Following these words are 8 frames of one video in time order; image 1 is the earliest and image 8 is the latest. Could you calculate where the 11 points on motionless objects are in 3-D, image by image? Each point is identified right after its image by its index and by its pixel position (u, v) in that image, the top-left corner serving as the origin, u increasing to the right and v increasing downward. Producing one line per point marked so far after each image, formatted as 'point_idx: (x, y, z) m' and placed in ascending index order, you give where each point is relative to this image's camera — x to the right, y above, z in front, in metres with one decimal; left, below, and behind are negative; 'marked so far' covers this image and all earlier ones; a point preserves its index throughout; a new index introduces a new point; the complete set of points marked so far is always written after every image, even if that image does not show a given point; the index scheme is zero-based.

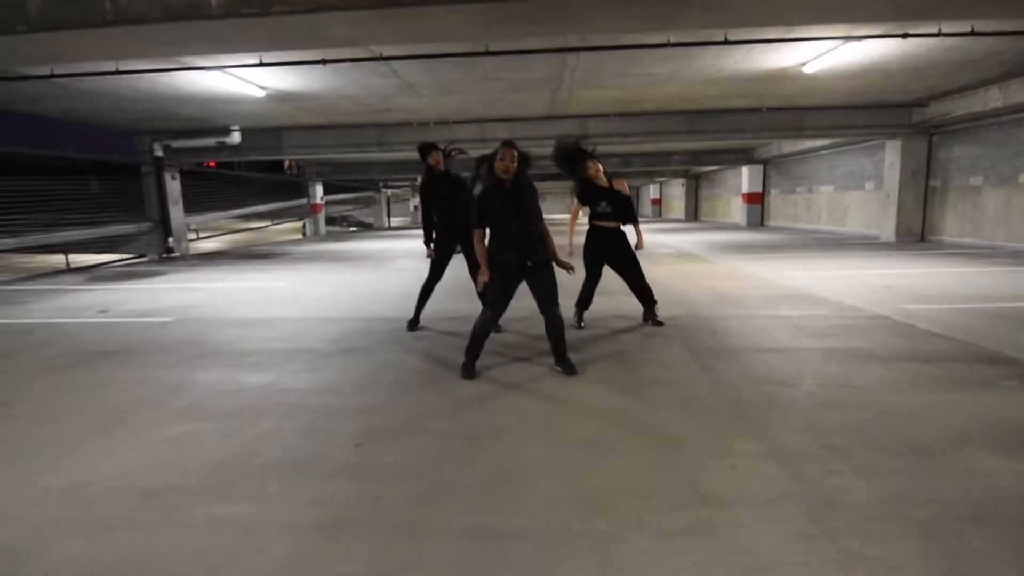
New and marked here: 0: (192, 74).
0: (-5.0, +3.3, +8.5) m
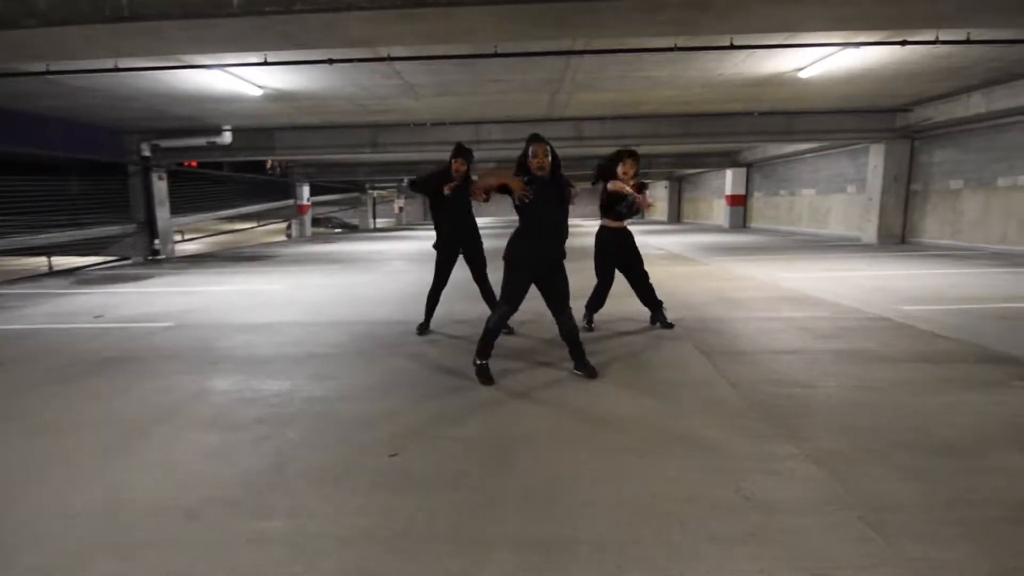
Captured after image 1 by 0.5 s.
0: (-5.0, +3.3, +8.3) m
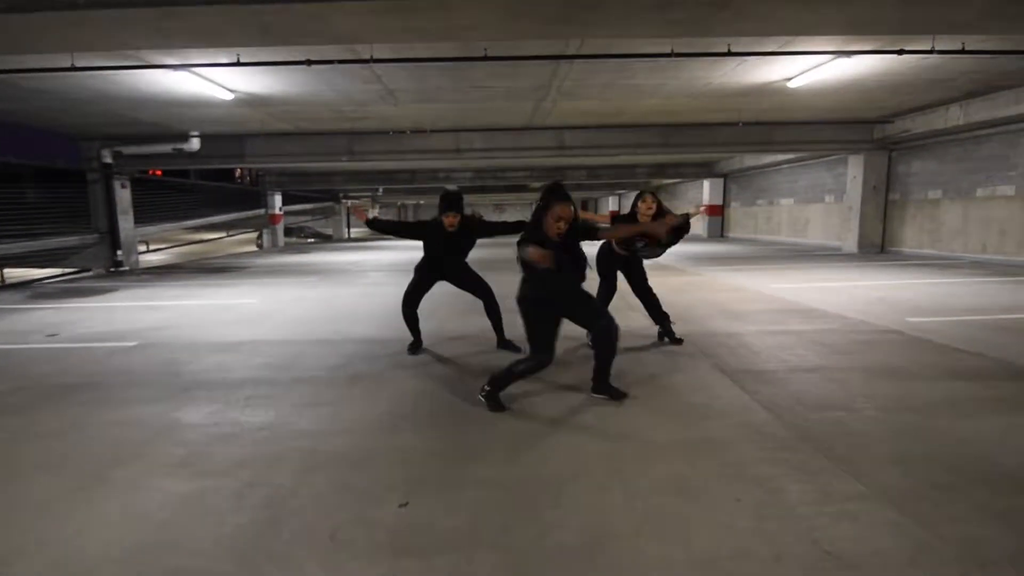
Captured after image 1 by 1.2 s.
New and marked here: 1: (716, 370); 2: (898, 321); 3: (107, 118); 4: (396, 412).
0: (-5.1, +3.1, +7.7) m
1: (+1.6, -0.7, +4.3) m
2: (+4.5, -0.4, +6.3) m
3: (-8.3, +3.5, +11.1) m
4: (-0.8, -0.8, +3.6) m
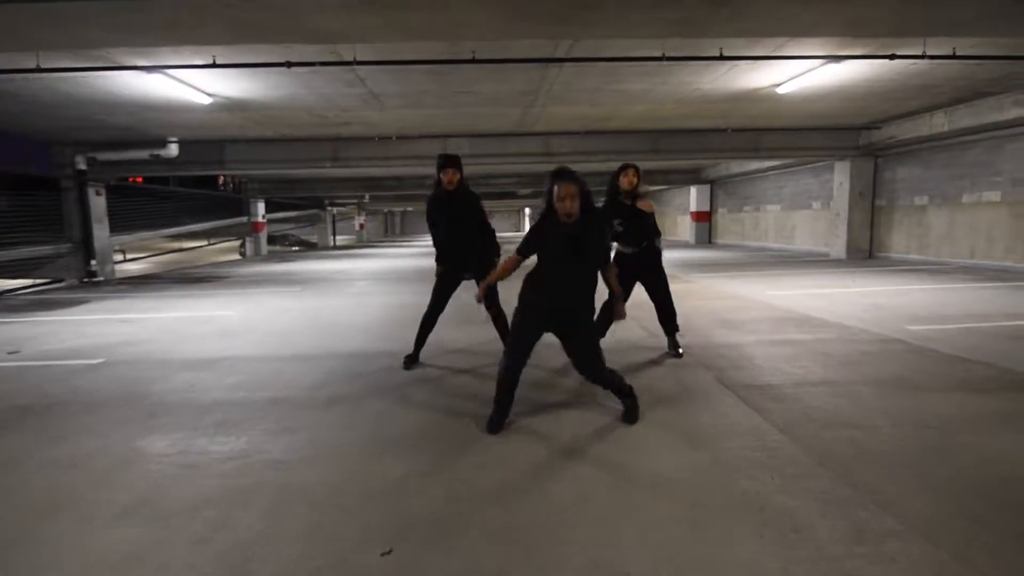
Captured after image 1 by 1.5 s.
0: (-5.3, +2.9, +7.4) m
1: (+1.6, -0.7, +4.1) m
2: (+4.4, -0.5, +6.2) m
3: (-8.5, +3.3, +10.6) m
4: (-0.8, -0.9, +3.3) m
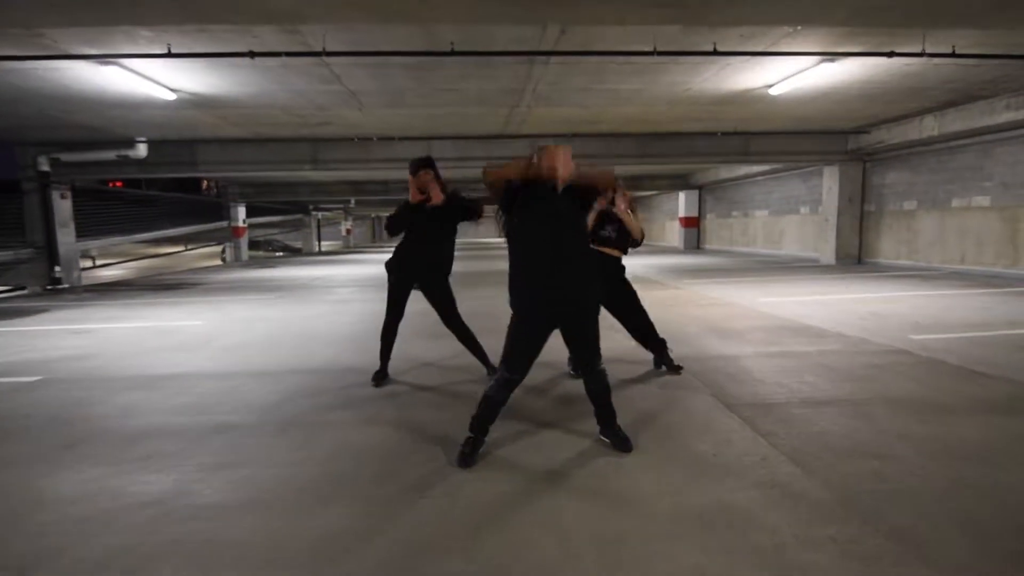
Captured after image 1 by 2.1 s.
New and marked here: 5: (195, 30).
0: (-5.5, +2.8, +6.9) m
1: (+1.4, -0.8, +3.7) m
2: (+4.2, -0.6, +5.8) m
3: (-8.8, +3.1, +10.1) m
4: (-1.0, -1.0, +2.9) m
5: (-3.4, +2.7, +5.8) m
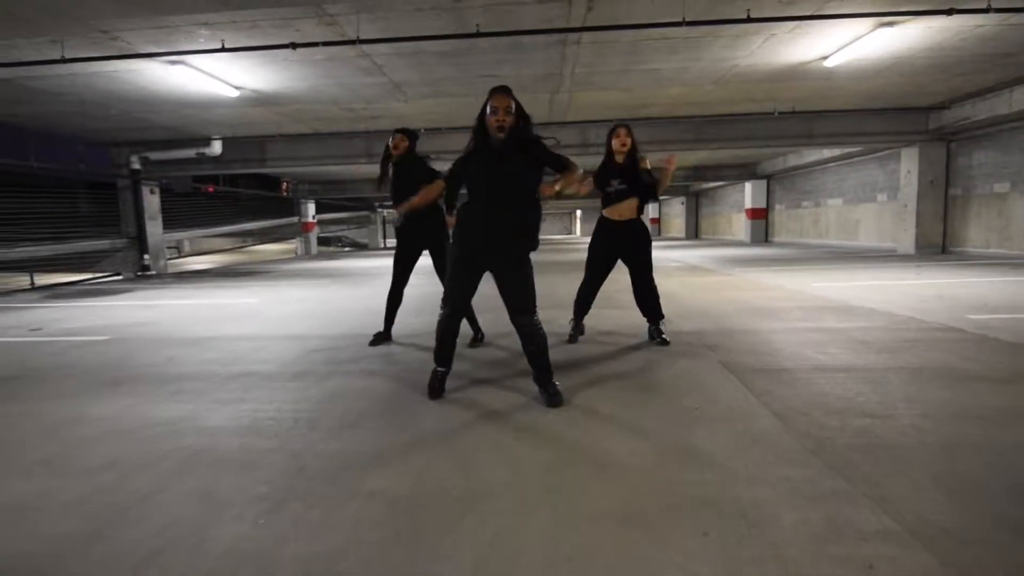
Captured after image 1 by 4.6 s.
0: (-5.1, +3.1, +7.6) m
1: (+1.4, -0.5, +3.6) m
2: (+4.4, -0.3, +5.4) m
3: (-8.0, +3.4, +11.2) m
4: (-1.1, -0.7, +3.1) m
5: (-3.1, +3.0, +6.3) m
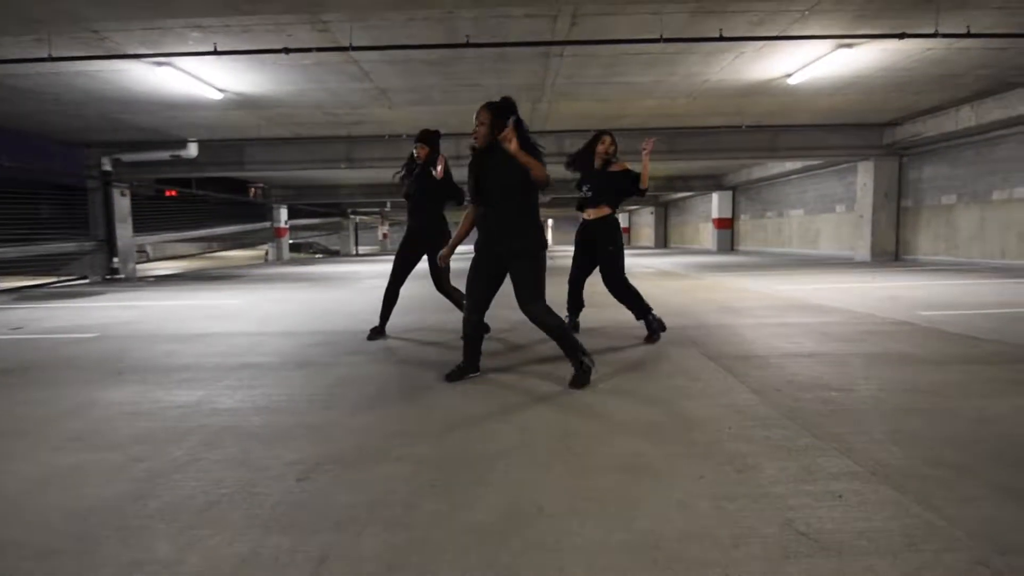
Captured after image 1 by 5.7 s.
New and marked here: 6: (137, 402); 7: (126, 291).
0: (-5.3, +3.1, +7.6) m
1: (+1.4, -0.5, +3.9) m
2: (+4.3, -0.3, +5.8) m
3: (-8.4, +3.4, +11.0) m
4: (-1.1, -0.6, +3.3) m
5: (-3.3, +3.1, +6.4) m
6: (-2.2, -0.7, +3.1) m
7: (-8.2, 0.0, +11.6) m
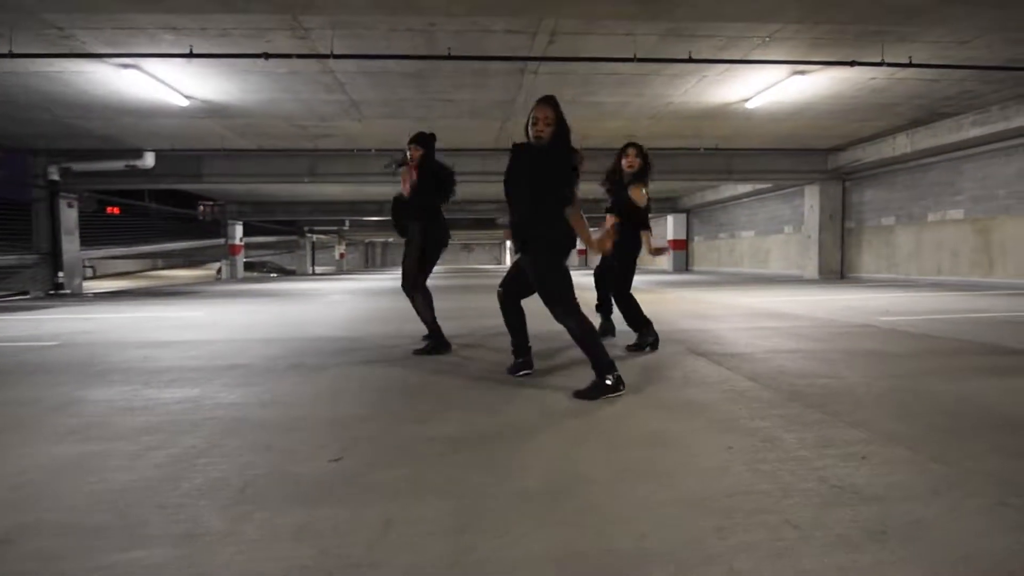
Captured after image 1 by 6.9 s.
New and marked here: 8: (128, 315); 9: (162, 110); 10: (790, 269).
0: (-5.6, +3.0, +7.4) m
1: (+1.3, -0.5, +4.1) m
2: (+4.1, -0.4, +6.2) m
3: (-9.0, +3.1, +10.5) m
4: (-1.0, -0.6, +3.2) m
5: (-3.5, +3.0, +6.3) m
6: (-2.1, -0.6, +3.0) m
7: (-8.8, -0.3, +10.9) m
8: (-5.9, -0.4, +8.3) m
9: (-6.1, +3.1, +9.5) m
10: (+9.9, +0.7, +19.3) m
